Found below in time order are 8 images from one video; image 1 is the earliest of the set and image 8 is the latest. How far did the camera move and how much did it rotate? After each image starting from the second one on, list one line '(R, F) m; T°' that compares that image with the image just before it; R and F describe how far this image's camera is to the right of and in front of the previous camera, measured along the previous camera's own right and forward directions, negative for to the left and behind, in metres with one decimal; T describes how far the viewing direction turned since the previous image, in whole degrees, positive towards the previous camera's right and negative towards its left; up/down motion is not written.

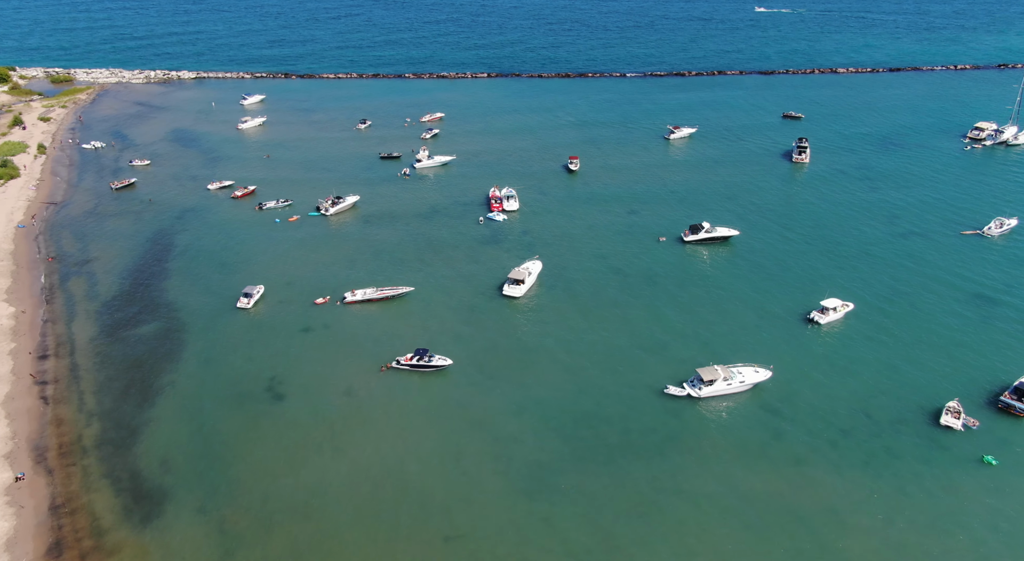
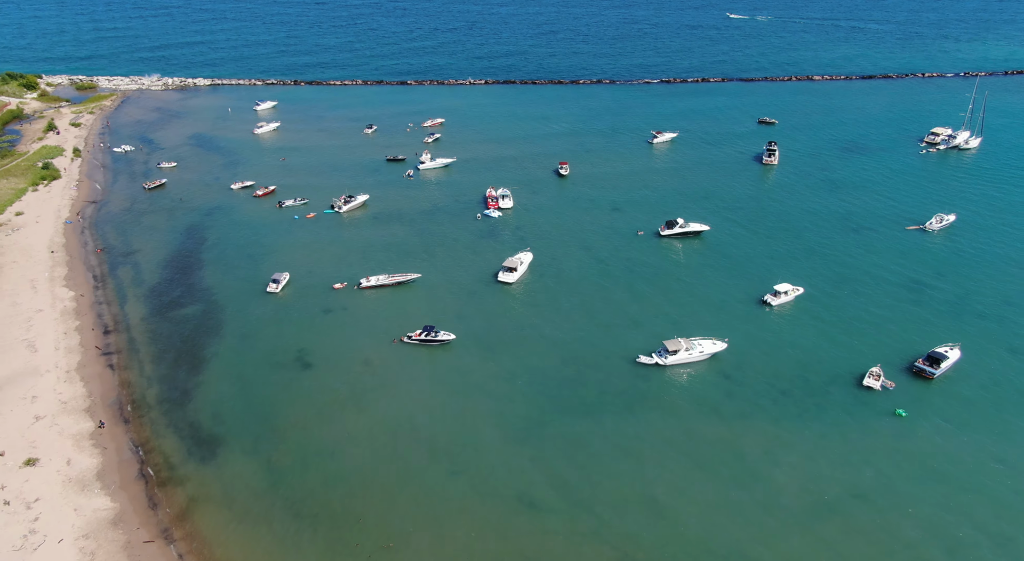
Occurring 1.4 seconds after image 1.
(+0.3, -10.1) m; 0°
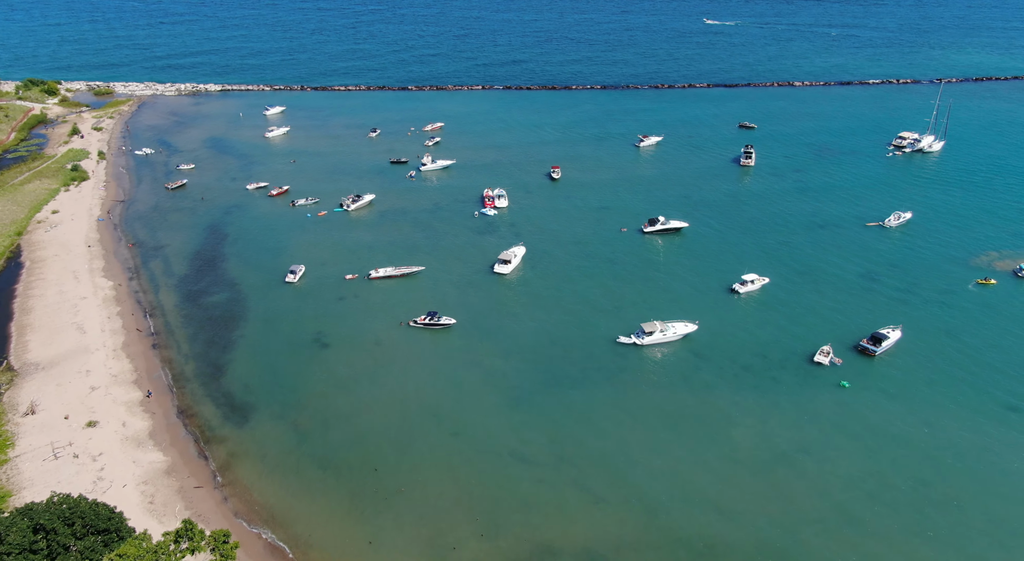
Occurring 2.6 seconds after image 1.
(+0.2, -8.6) m; 0°
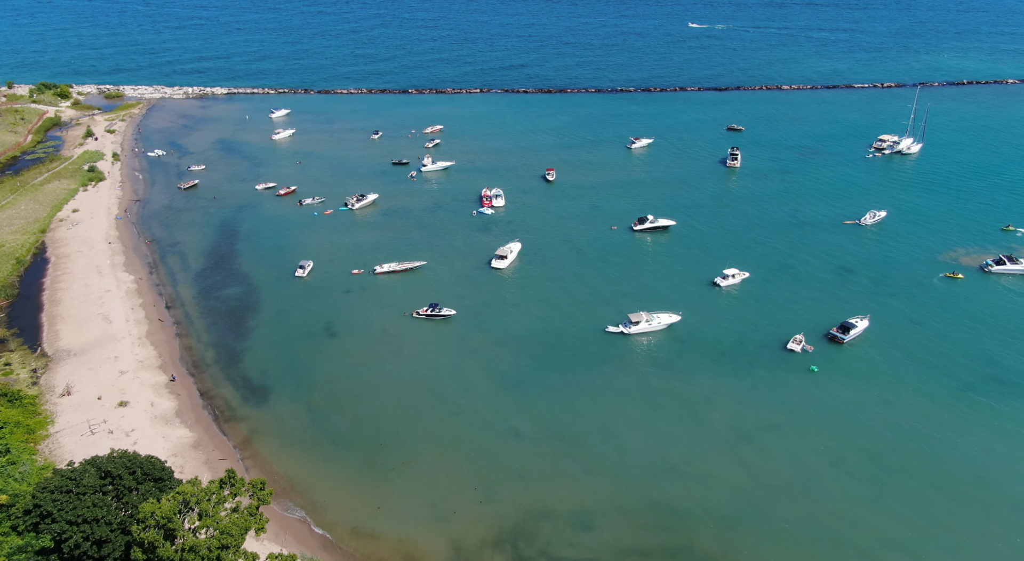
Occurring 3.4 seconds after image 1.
(+0.2, -5.7) m; 0°
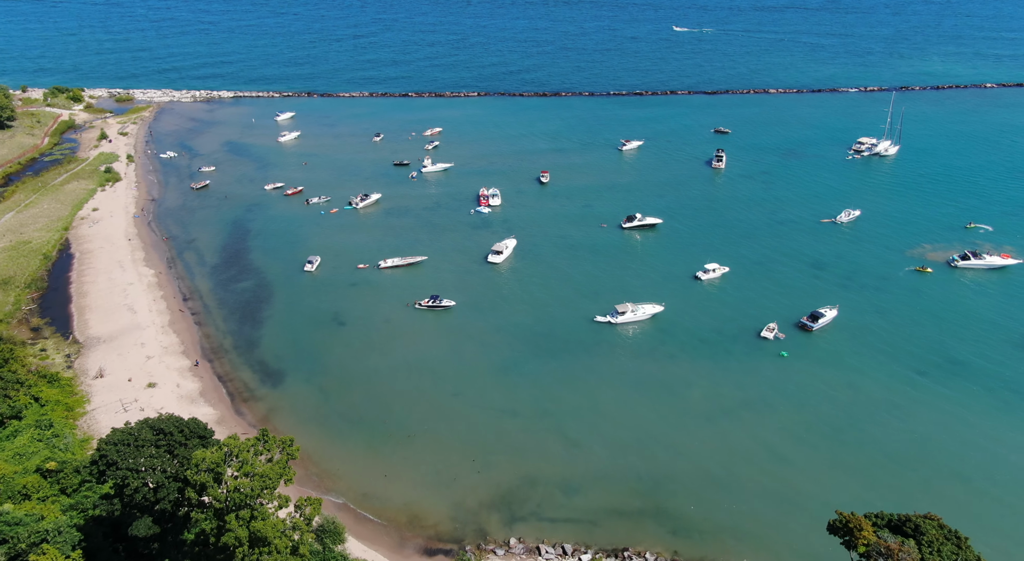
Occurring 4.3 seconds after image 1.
(+0.3, -6.4) m; 0°
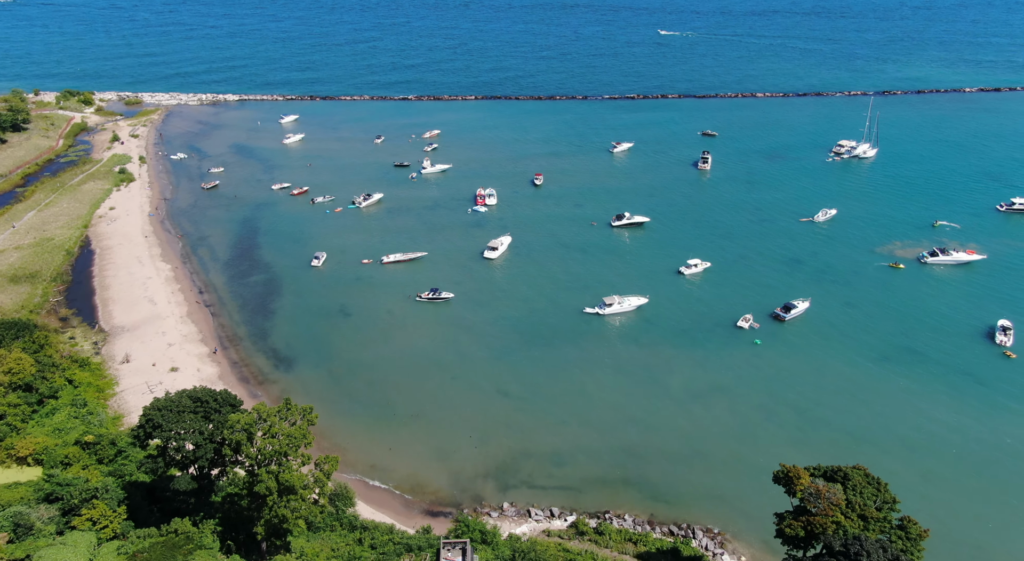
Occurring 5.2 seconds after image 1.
(+0.3, -6.4) m; 0°
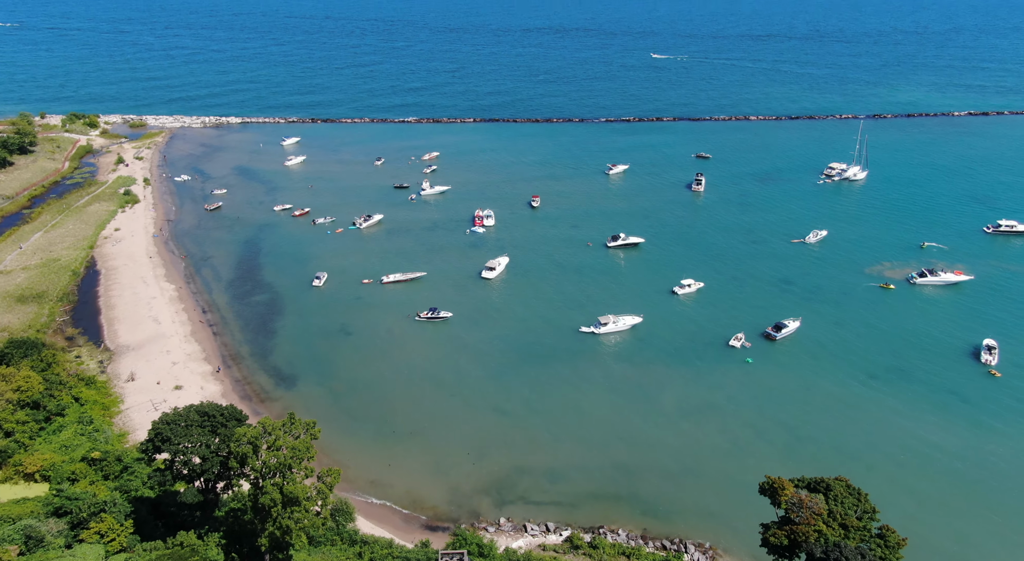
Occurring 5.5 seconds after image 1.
(+0.3, -2.0) m; 0°
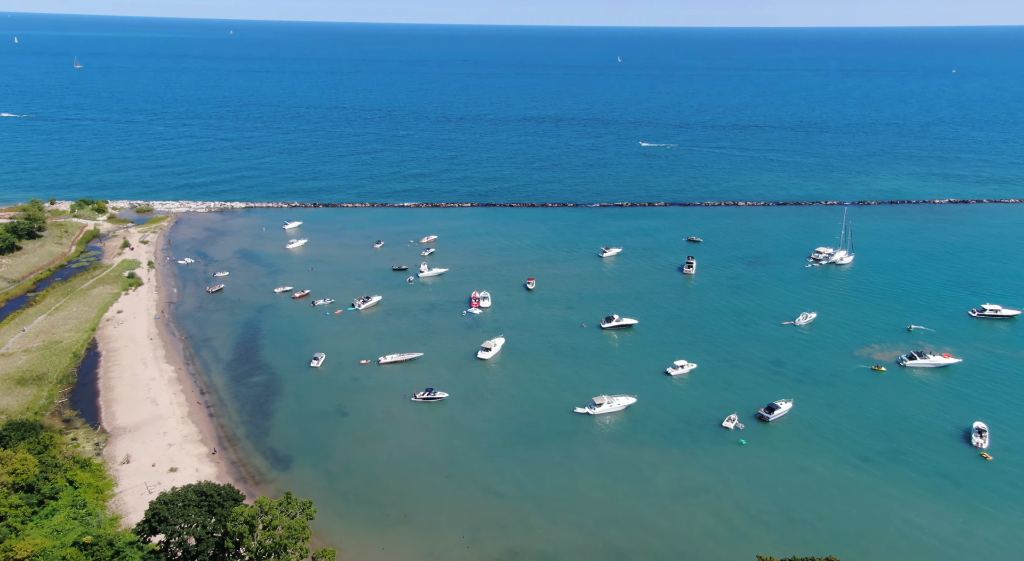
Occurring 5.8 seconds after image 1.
(+0.7, -1.8) m; 0°
